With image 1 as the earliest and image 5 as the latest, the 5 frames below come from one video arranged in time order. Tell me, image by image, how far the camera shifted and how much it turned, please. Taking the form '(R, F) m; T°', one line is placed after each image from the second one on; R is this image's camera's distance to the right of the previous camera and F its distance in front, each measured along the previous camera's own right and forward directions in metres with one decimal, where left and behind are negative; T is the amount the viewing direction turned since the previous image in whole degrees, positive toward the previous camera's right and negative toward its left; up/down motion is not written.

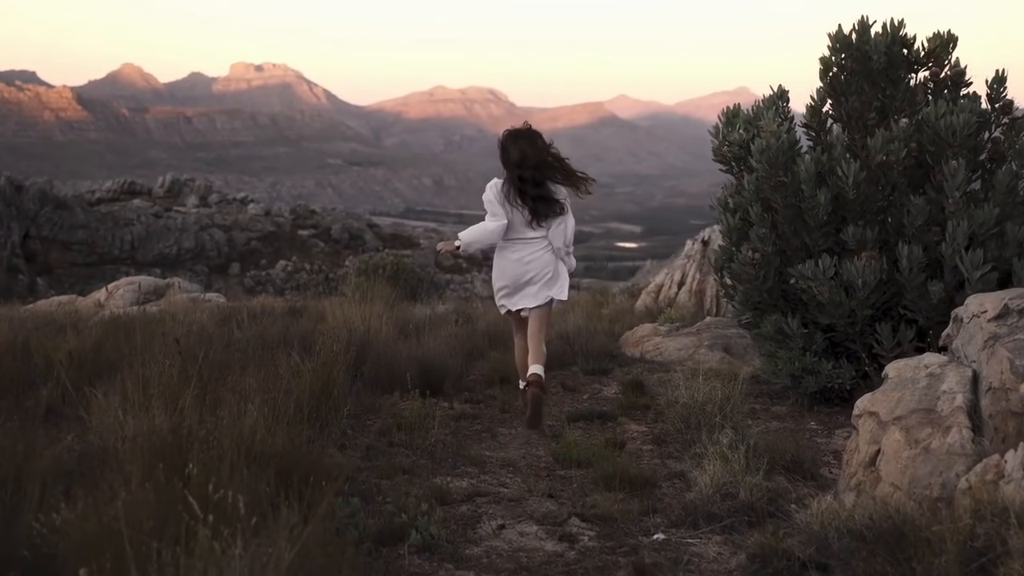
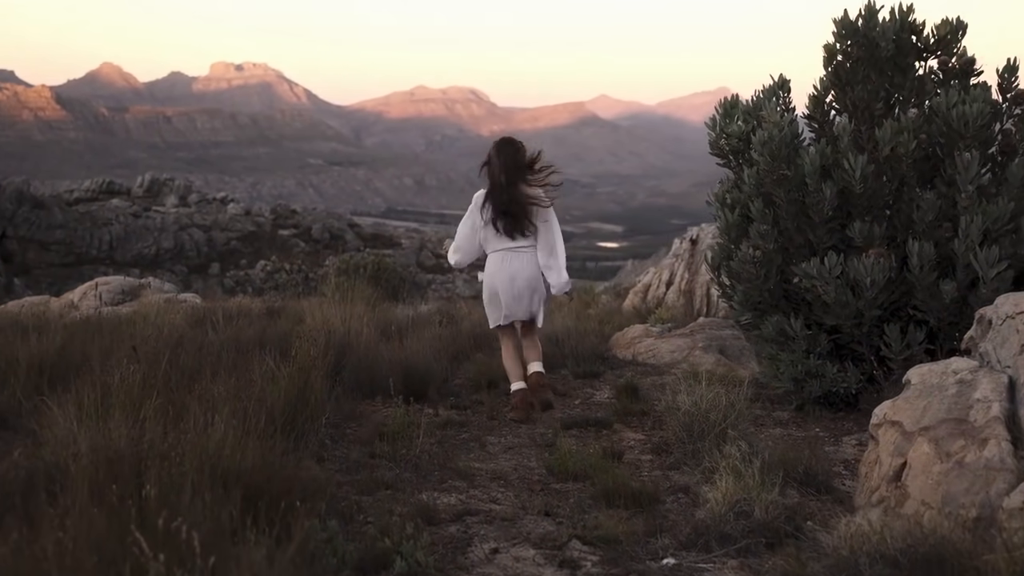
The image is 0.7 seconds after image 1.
(0.0, +0.3) m; +1°
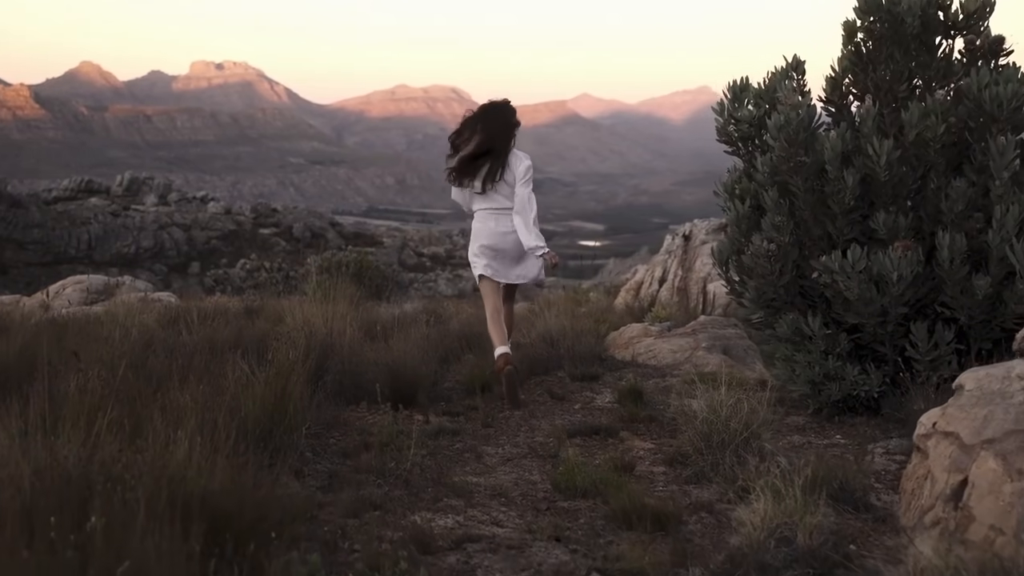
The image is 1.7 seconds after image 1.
(-0.1, +0.5) m; +1°
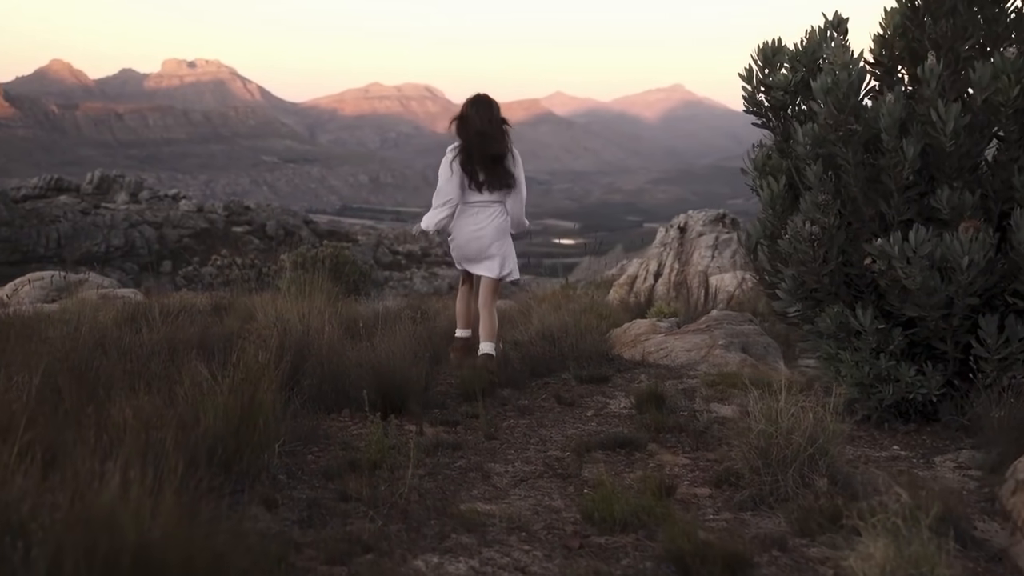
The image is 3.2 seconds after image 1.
(-0.2, +0.8) m; +2°
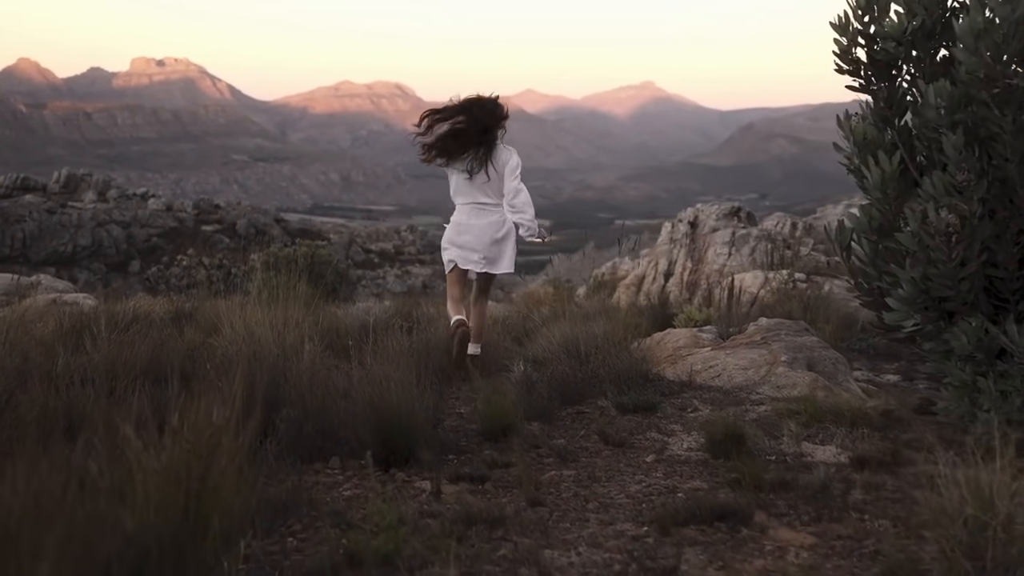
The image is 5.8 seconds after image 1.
(-0.3, +1.2) m; +2°
